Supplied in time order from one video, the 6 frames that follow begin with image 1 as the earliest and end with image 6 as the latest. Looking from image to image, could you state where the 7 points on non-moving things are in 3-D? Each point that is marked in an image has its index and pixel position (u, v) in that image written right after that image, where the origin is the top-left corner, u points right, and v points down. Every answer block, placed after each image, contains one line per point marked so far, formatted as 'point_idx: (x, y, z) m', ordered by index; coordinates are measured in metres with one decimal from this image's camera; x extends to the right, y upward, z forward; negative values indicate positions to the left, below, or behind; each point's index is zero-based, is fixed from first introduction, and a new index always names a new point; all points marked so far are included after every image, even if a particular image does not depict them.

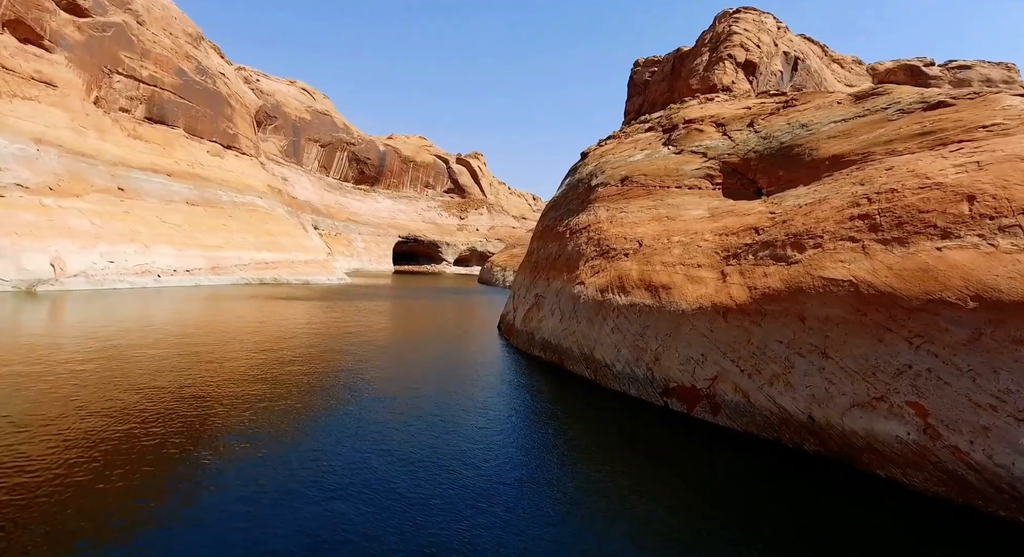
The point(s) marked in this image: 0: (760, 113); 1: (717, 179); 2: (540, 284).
0: (+6.7, +4.5, +13.5) m
1: (+5.0, +2.4, +12.2) m
2: (+0.8, -0.2, +13.8) m
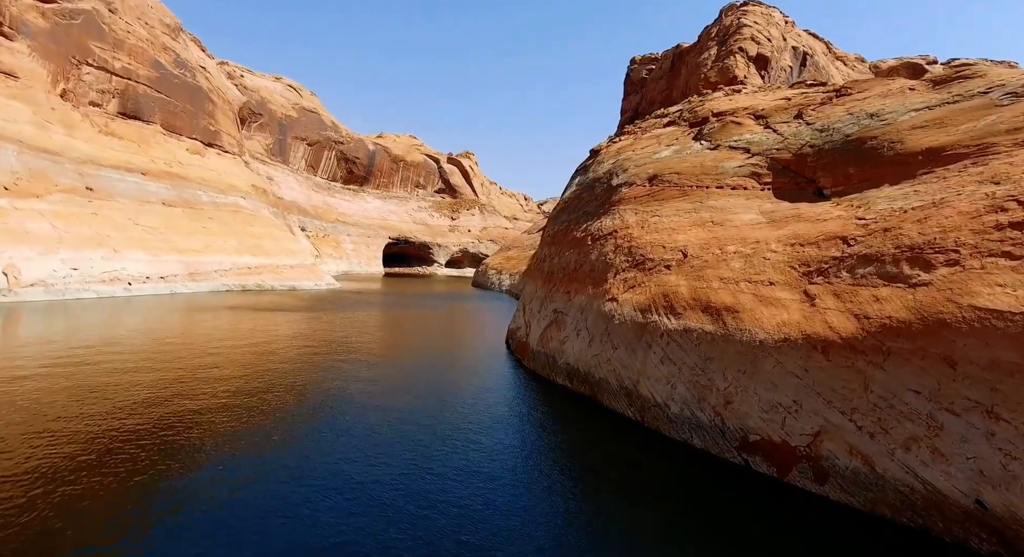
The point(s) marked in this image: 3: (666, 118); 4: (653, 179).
0: (+7.0, +4.2, +11.9) m
1: (+5.4, +2.1, +10.6) m
2: (+1.1, -0.5, +12.1) m
3: (+5.6, +5.7, +17.9) m
4: (+3.5, +2.5, +12.4) m
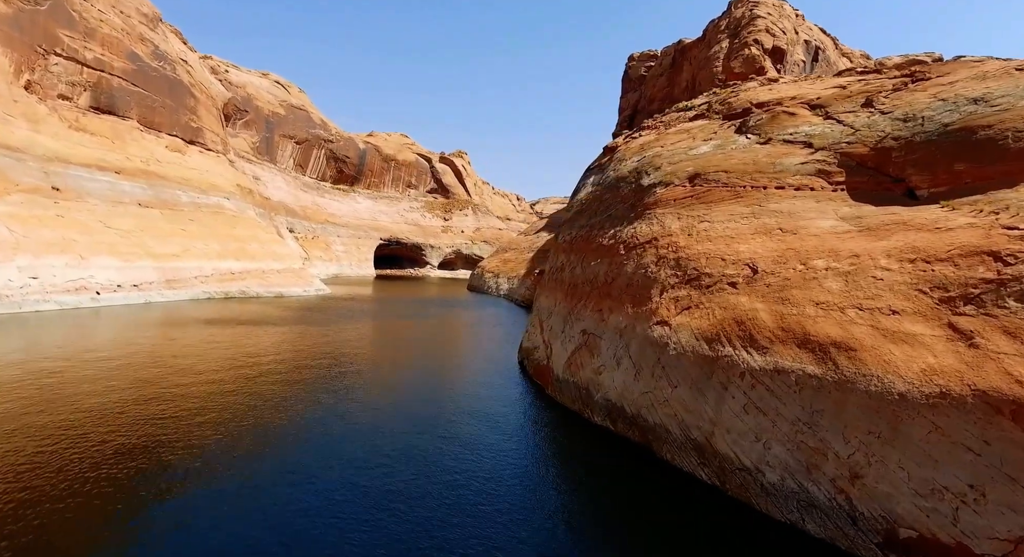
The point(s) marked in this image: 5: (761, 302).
0: (+7.5, +3.9, +10.3) m
1: (+5.8, +1.8, +9.0) m
2: (+1.5, -0.8, +10.4) m
3: (+5.9, +5.4, +16.2) m
4: (+3.9, +2.2, +10.8) m
5: (+3.5, -0.3, +6.9) m
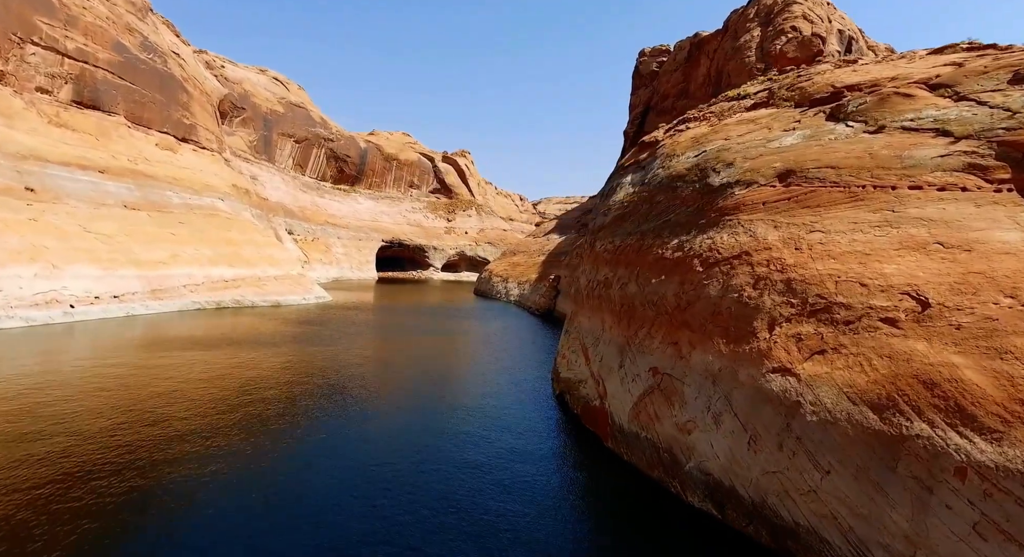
0: (+8.3, +3.5, +8.2) m
1: (+6.7, +1.4, +6.8) m
2: (+2.4, -1.2, +8.3) m
3: (+6.7, +5.1, +14.1) m
4: (+4.7, +1.8, +8.6) m
5: (+4.3, -0.7, +4.8) m
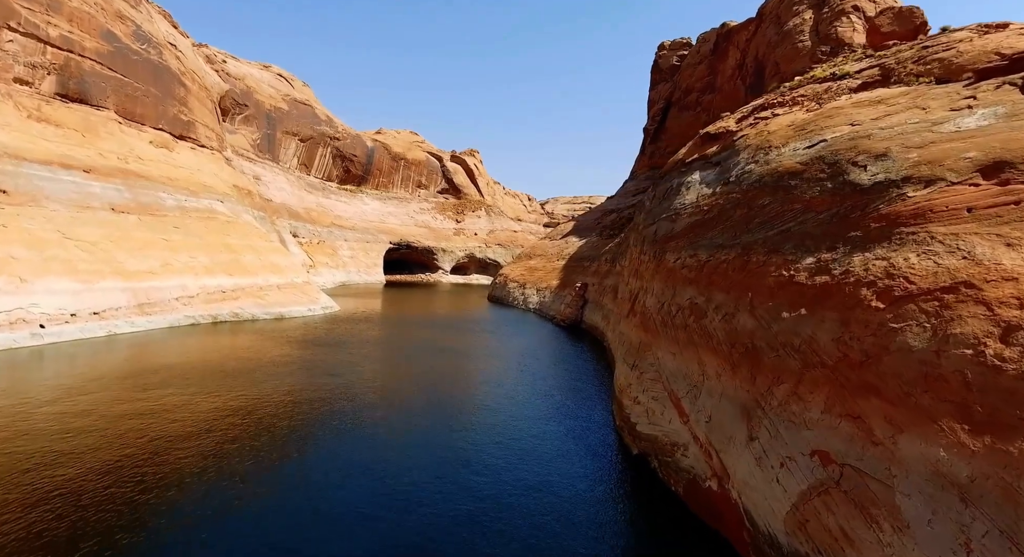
0: (+9.4, +3.0, +5.5) m
1: (+7.8, +1.0, +4.2) m
2: (+3.5, -1.7, +5.7) m
3: (+7.9, +4.6, +11.5) m
4: (+5.8, +1.3, +6.0) m
5: (+5.4, -1.2, +2.2) m
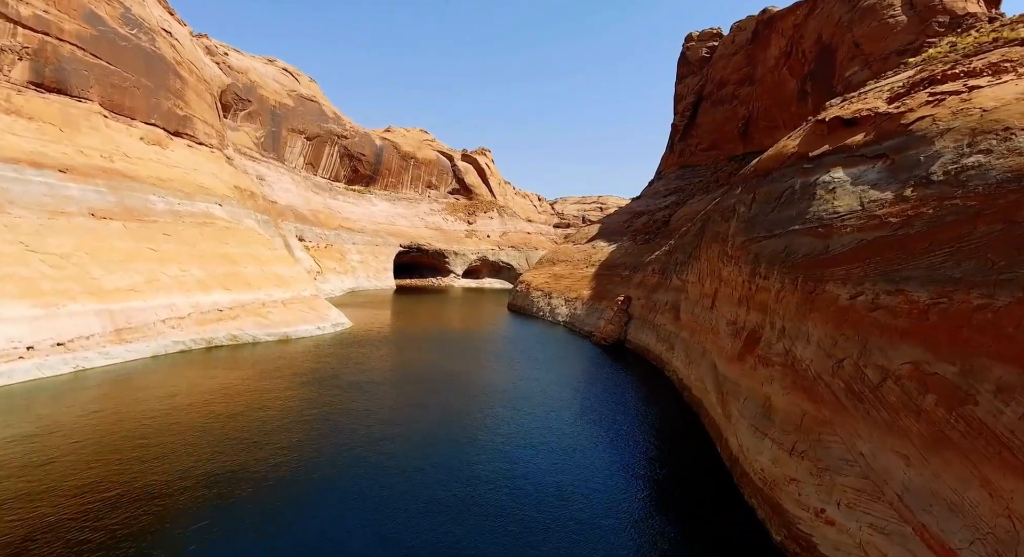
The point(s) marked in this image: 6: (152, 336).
0: (+10.9, +2.4, +2.0) m
1: (+9.3, +0.3, +0.7) m
2: (+5.0, -2.3, +2.3) m
3: (+9.5, +3.9, +8.0) m
4: (+7.4, +0.6, +2.6) m
5: (+6.9, -1.8, -1.2) m
6: (-13.3, -2.0, +18.6) m
